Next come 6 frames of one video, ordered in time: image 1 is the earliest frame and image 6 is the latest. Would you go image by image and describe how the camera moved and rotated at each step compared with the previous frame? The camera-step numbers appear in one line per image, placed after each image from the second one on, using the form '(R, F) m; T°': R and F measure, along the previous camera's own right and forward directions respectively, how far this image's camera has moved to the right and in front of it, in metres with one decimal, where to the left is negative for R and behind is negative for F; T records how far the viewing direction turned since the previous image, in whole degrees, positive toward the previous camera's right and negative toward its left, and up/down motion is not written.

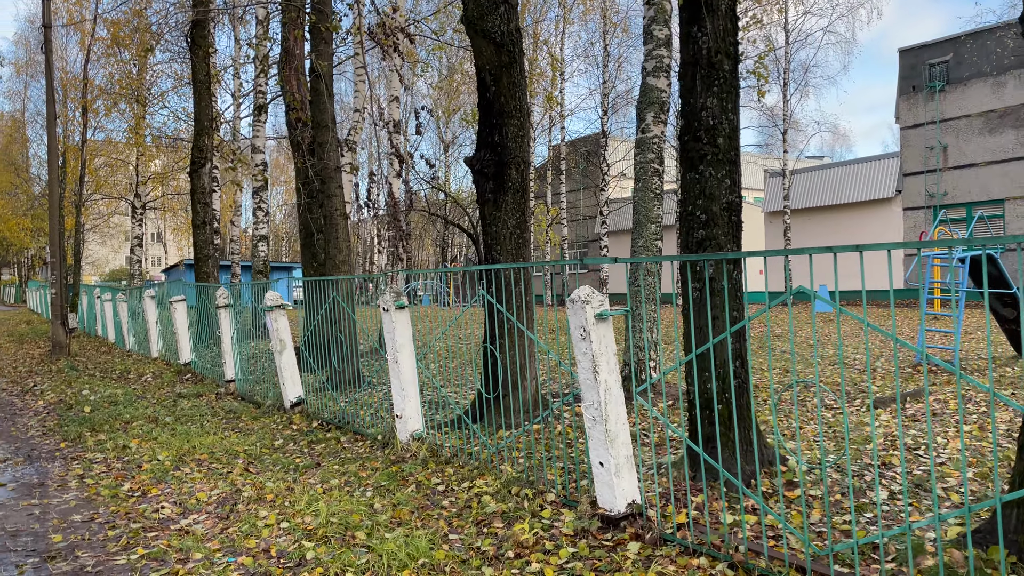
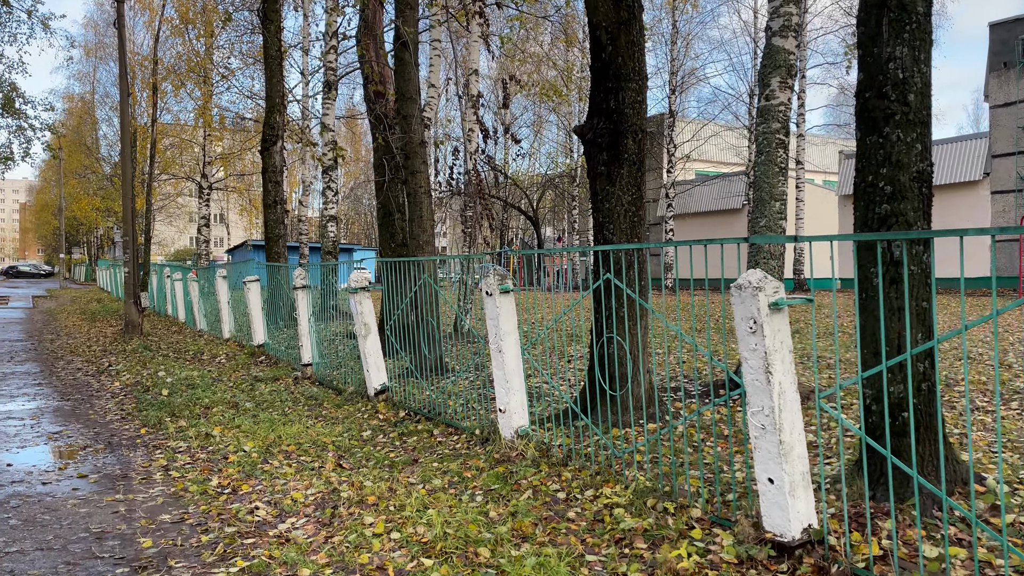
(-0.4, +0.5) m; -4°
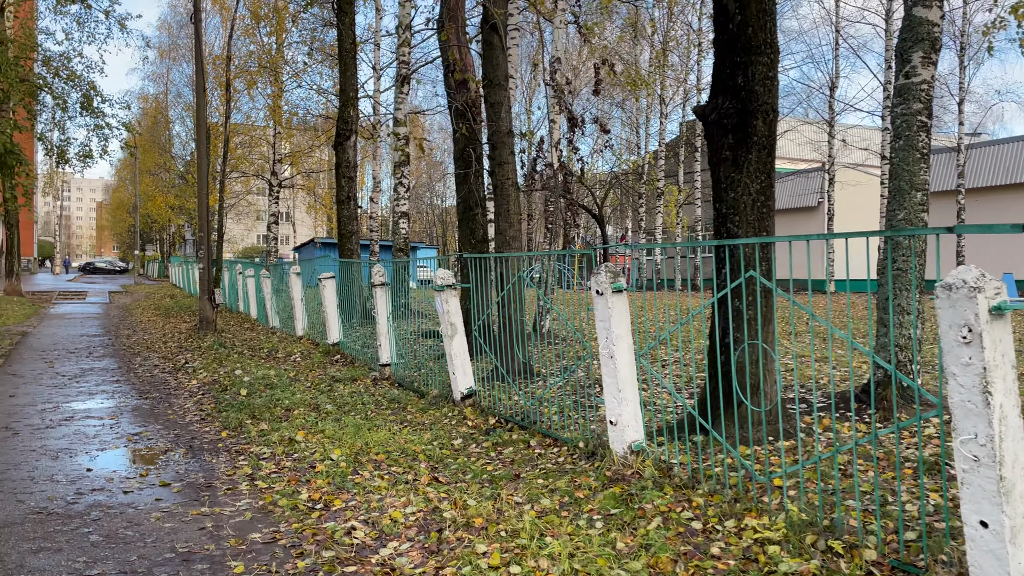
(-0.3, +0.4) m; -4°
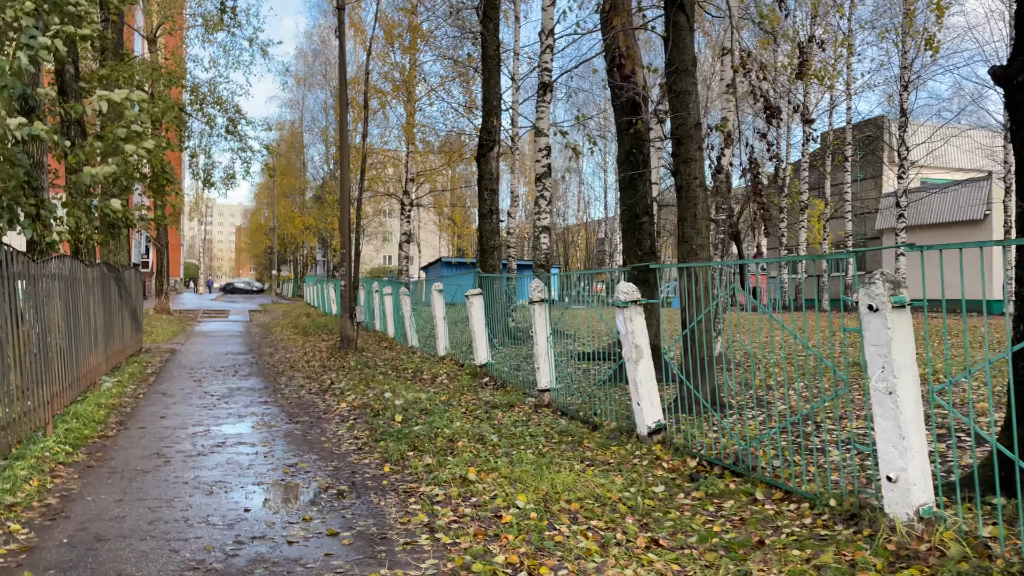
(-0.5, +0.8) m; -8°
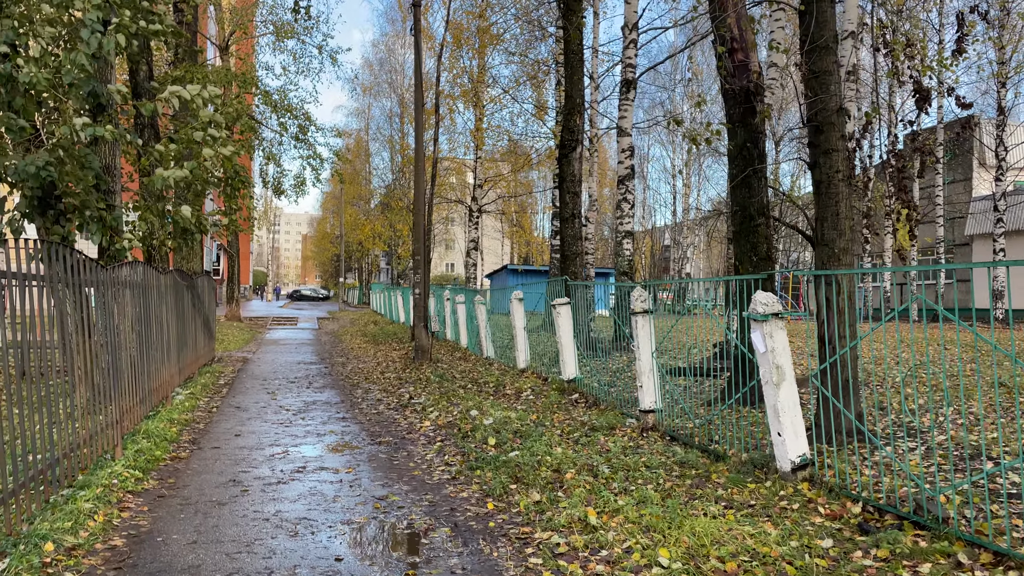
(-0.3, +0.7) m; -4°
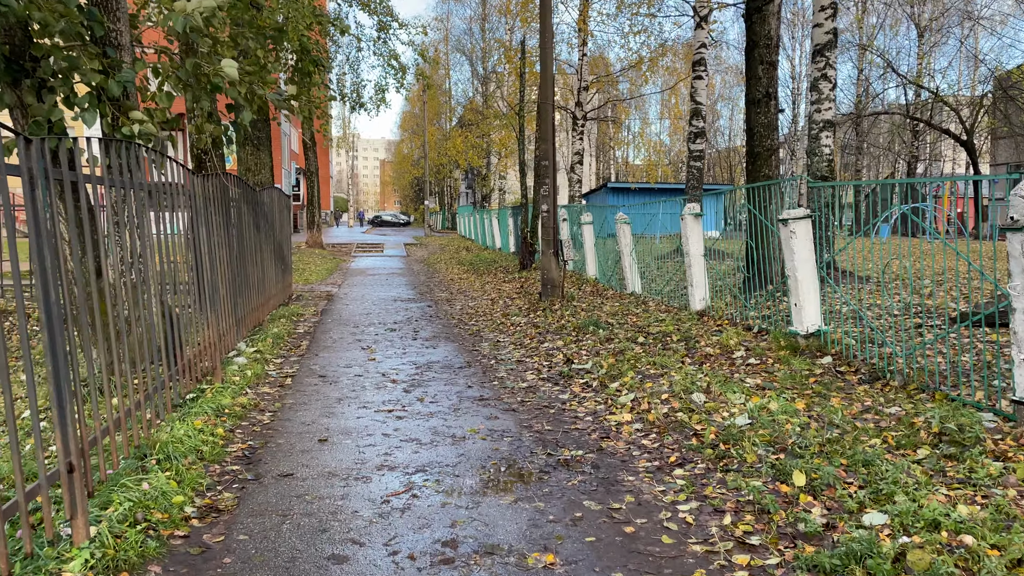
(-0.9, +2.8) m; -6°
